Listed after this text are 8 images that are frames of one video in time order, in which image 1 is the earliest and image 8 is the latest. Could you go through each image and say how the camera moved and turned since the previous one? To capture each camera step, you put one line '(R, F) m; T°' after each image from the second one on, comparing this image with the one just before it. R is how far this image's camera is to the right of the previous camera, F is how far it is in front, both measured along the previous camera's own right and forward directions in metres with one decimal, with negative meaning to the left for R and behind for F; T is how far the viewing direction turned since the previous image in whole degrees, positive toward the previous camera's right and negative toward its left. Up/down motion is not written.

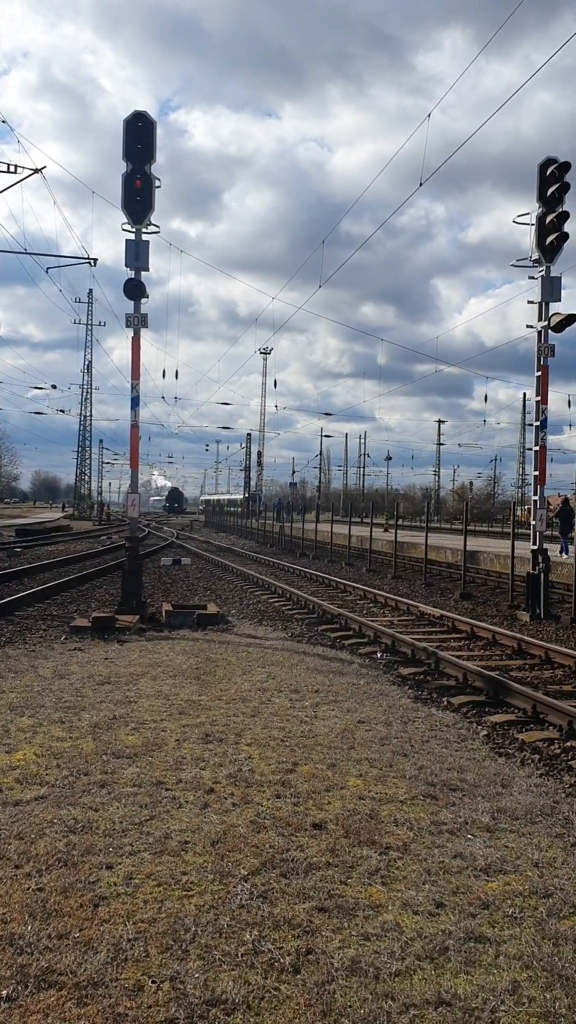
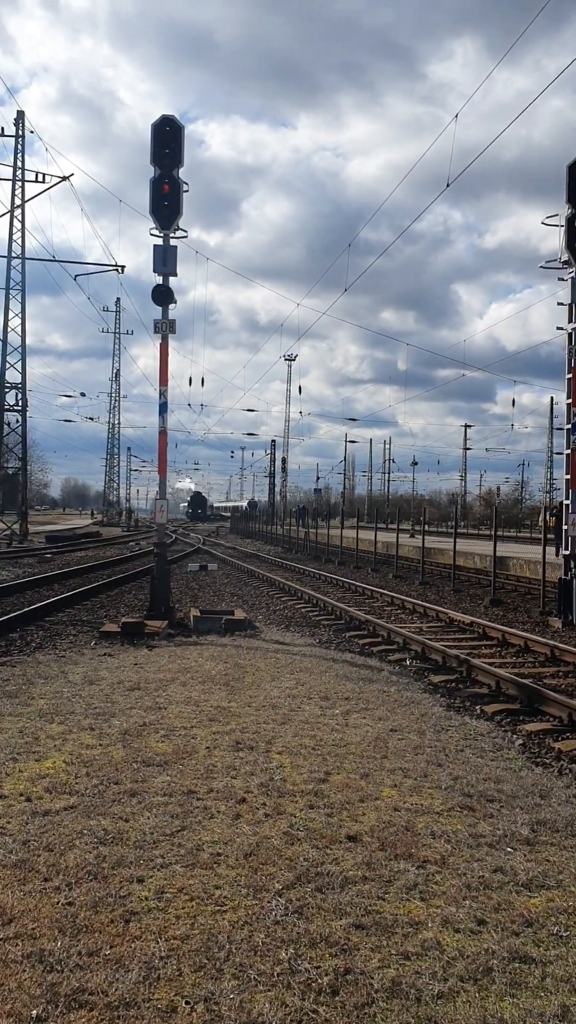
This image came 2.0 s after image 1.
(0.0, +0.1) m; -2°
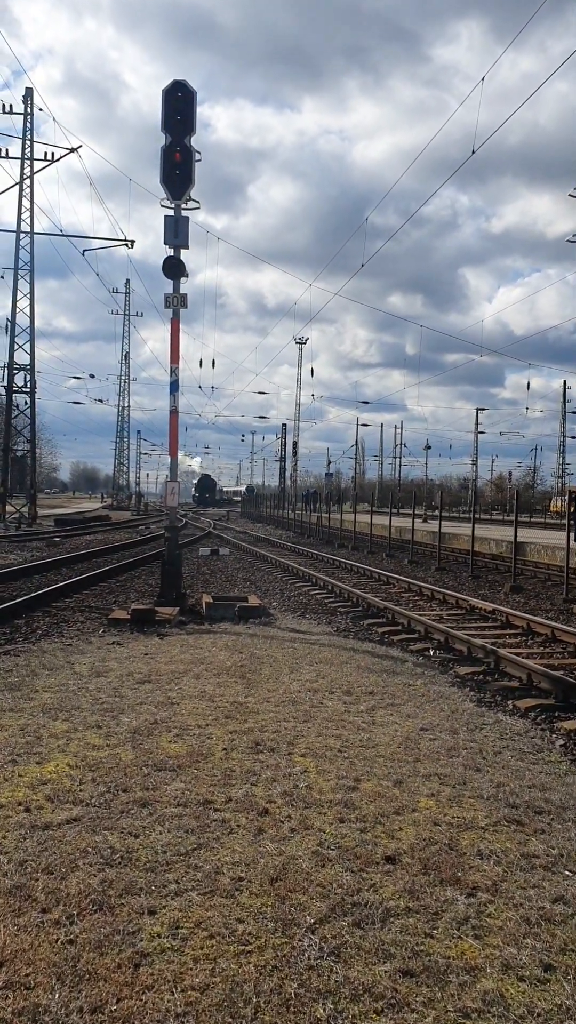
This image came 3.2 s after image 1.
(-0.1, +0.5) m; -1°
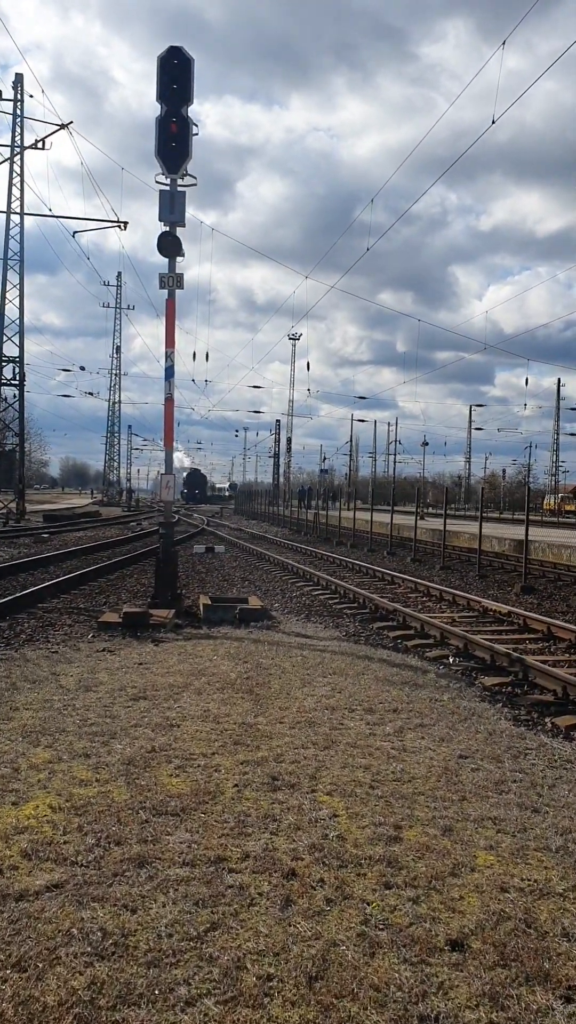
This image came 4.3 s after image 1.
(-0.2, +0.8) m; 0°
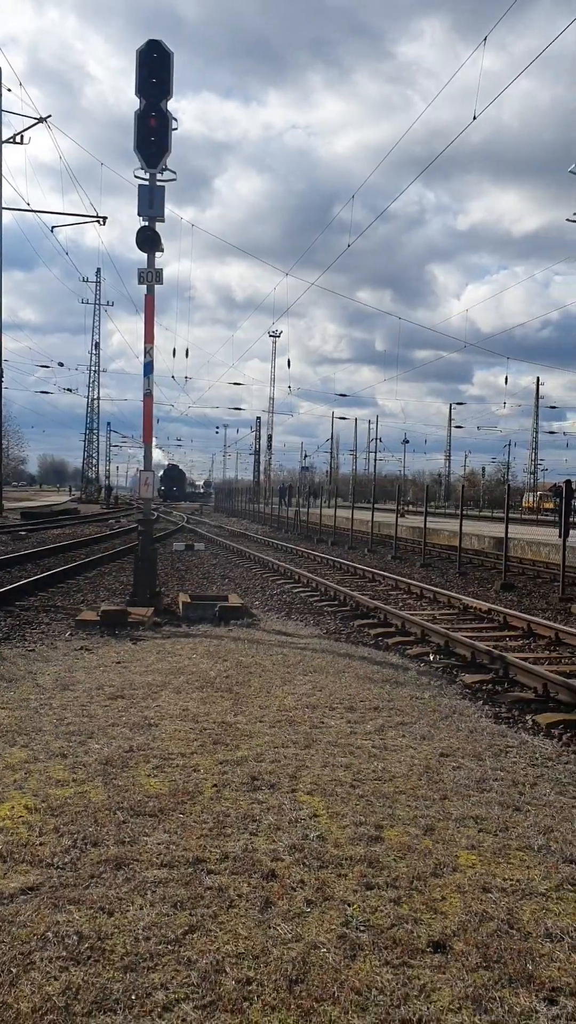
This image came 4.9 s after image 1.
(0.0, +0.1) m; +1°
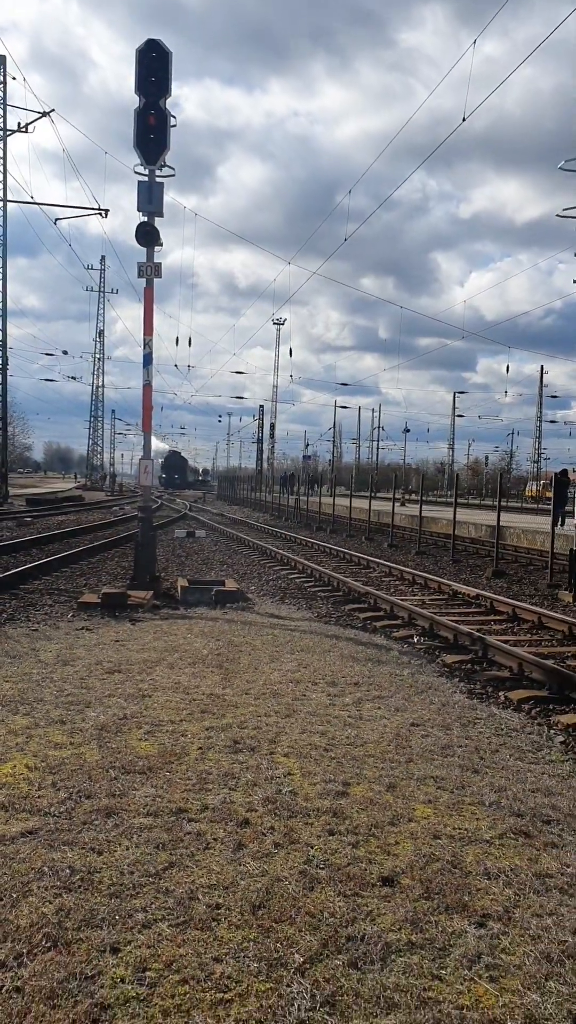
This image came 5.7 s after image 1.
(+0.1, -0.4) m; 0°
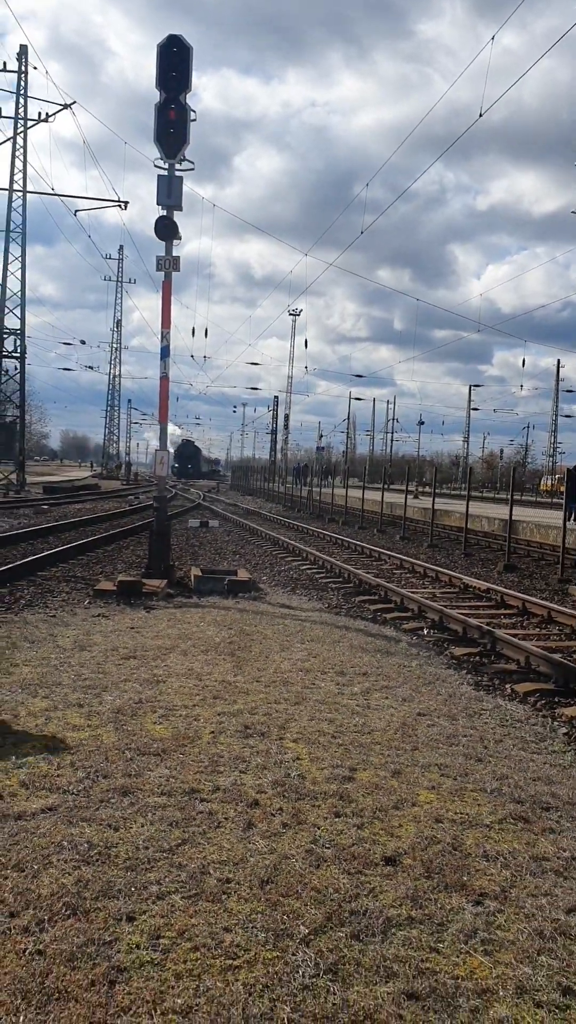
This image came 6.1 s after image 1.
(0.0, -0.2) m; -1°
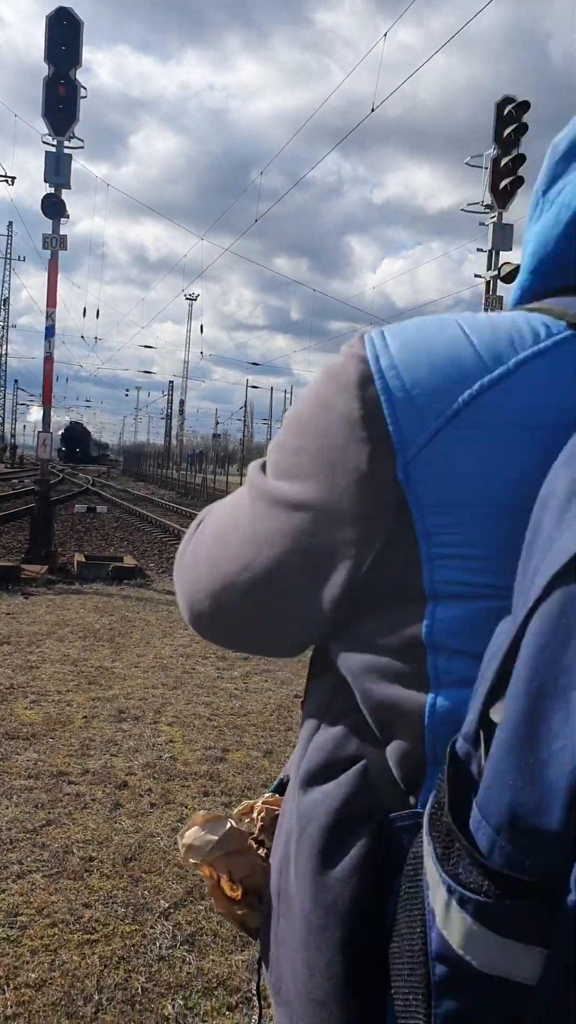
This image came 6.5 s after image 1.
(+0.1, -0.1) m; +6°
